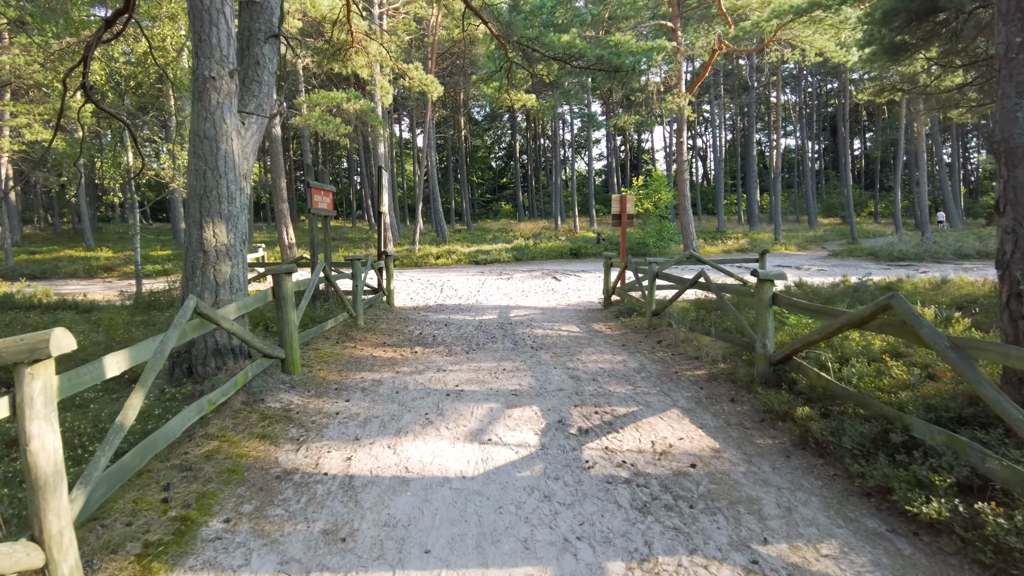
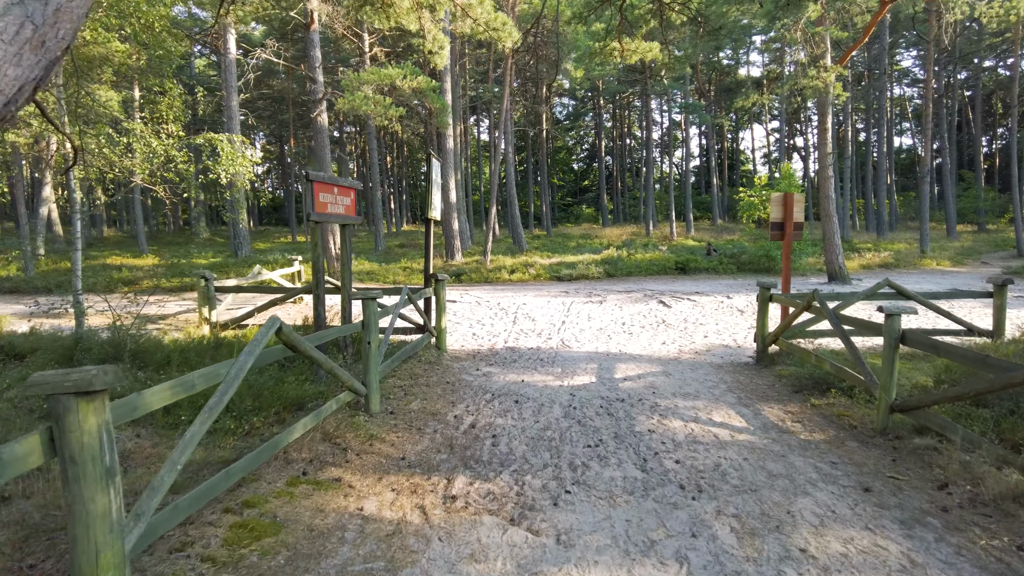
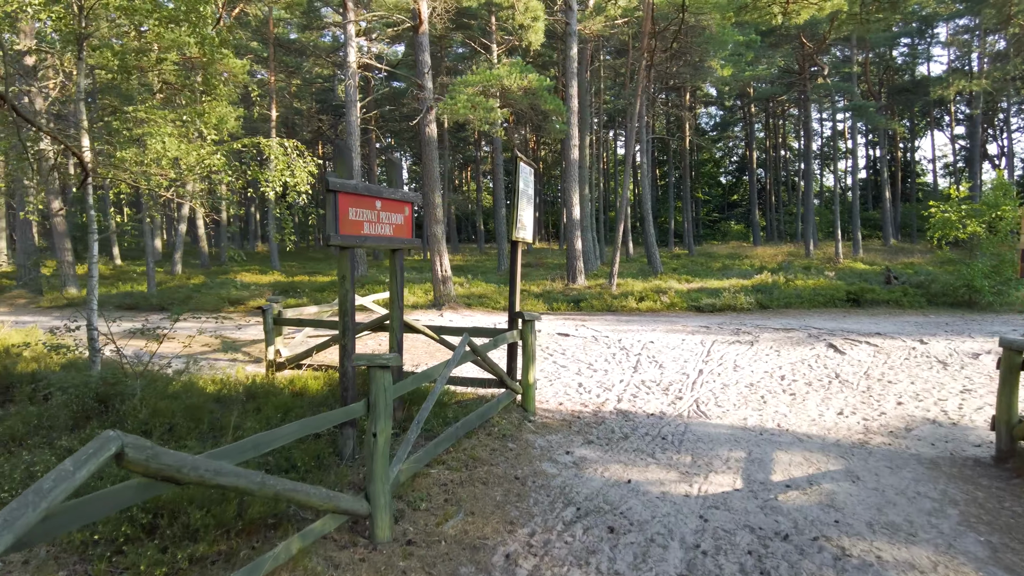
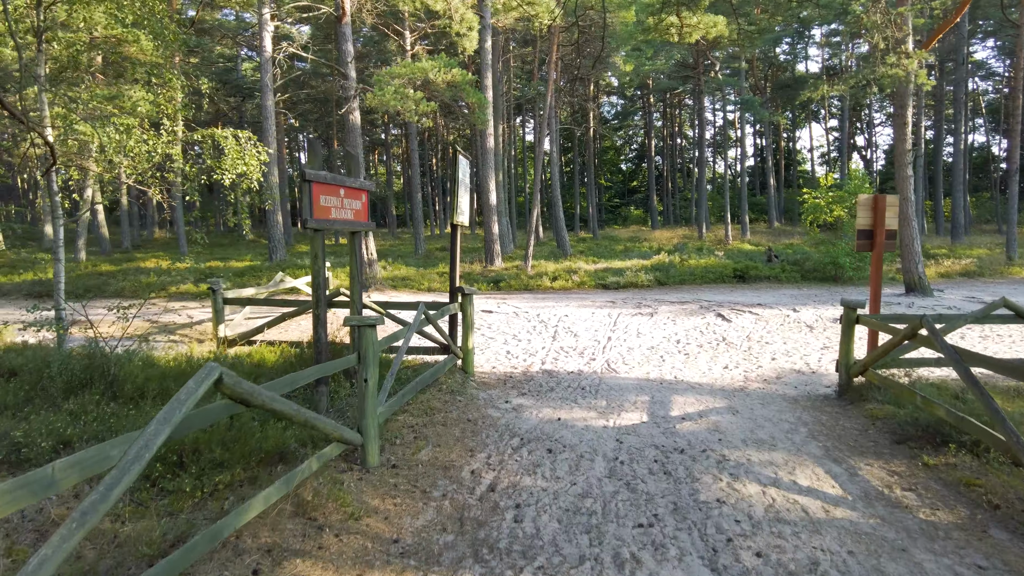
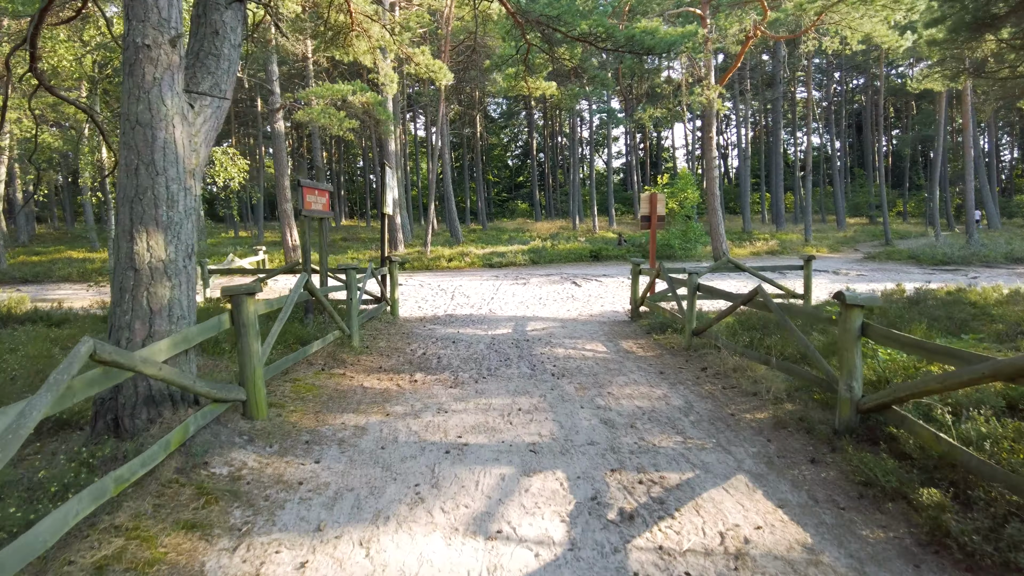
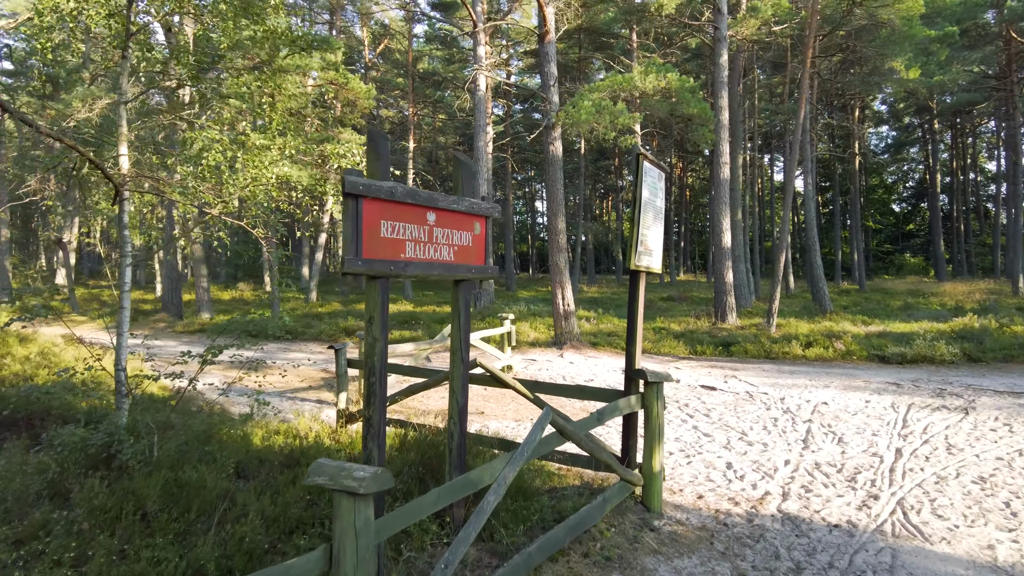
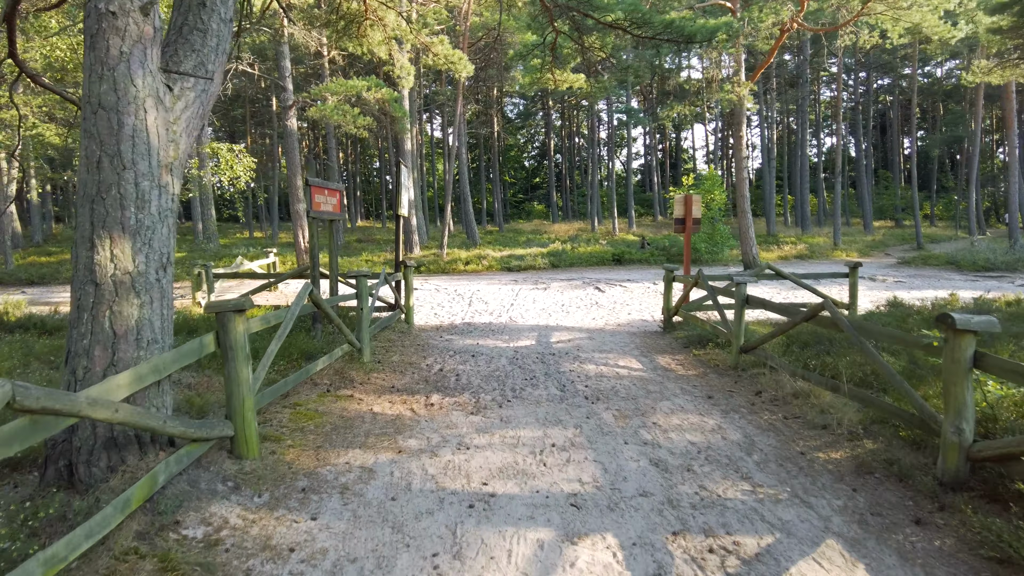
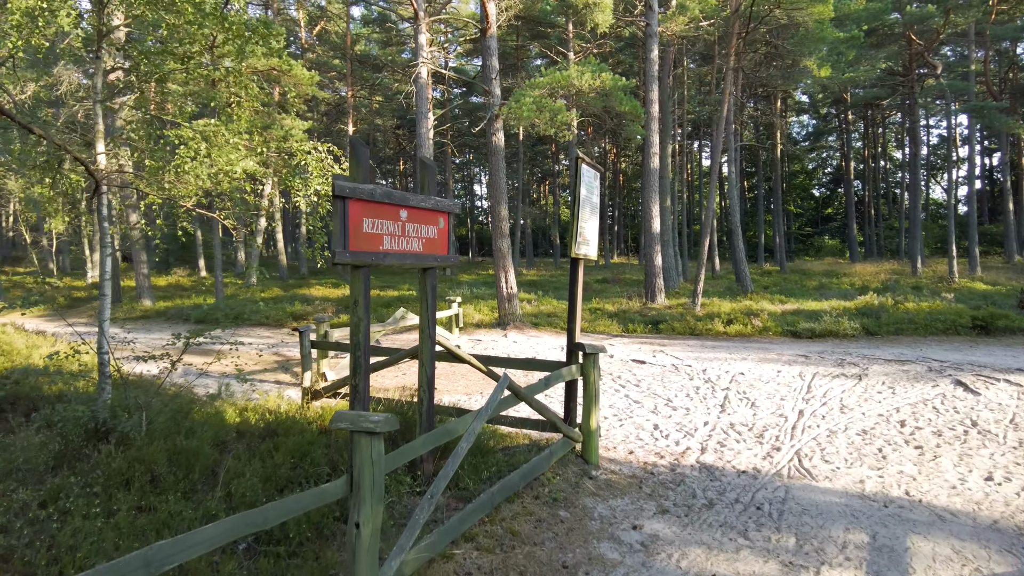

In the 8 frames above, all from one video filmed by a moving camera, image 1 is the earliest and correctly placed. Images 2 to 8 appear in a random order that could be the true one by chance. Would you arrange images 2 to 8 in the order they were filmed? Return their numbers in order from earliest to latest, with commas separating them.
5, 7, 2, 4, 3, 8, 6
